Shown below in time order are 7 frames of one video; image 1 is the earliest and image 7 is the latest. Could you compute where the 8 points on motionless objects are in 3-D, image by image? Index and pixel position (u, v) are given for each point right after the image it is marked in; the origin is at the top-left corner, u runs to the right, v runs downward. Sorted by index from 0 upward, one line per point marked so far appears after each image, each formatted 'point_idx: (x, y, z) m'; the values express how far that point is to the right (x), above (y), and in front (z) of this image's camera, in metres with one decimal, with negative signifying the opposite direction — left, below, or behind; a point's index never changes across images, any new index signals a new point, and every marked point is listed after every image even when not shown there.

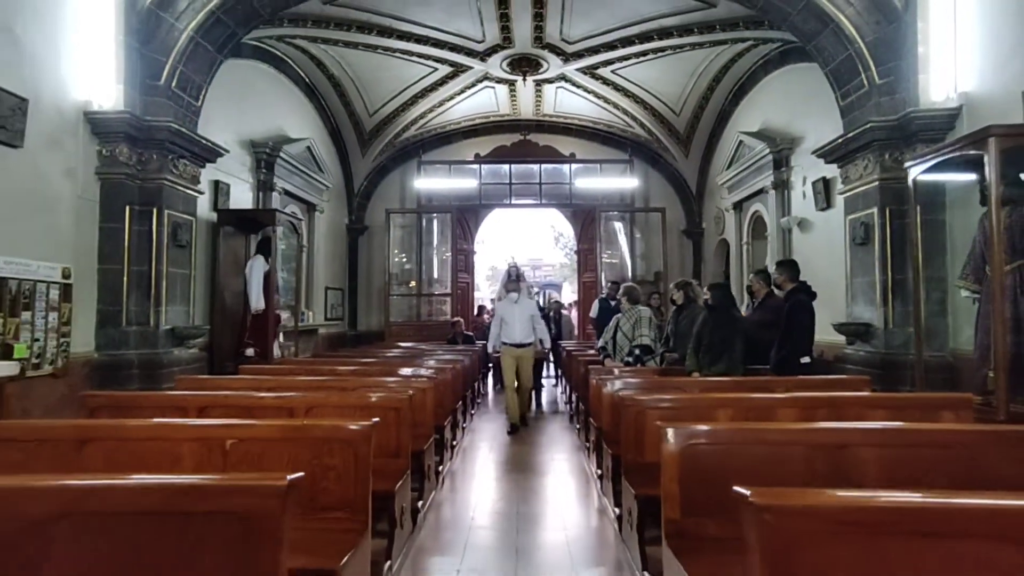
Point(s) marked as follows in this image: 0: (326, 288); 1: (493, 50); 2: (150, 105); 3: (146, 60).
0: (-3.8, 0.0, +11.5) m
1: (-0.3, +4.1, +9.6) m
2: (-3.8, +1.9, +5.9) m
3: (-3.8, +2.4, +5.9) m
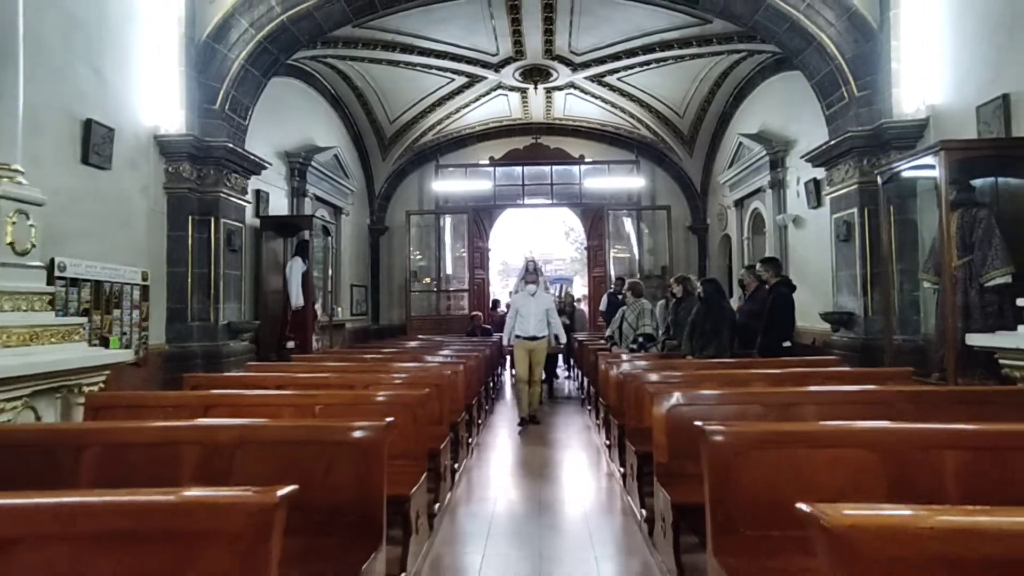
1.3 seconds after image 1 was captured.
0: (-3.5, +0.1, +12.3) m
1: (-0.1, +4.1, +10.3) m
2: (-3.6, +1.9, +6.7) m
3: (-3.7, +2.4, +6.7) m
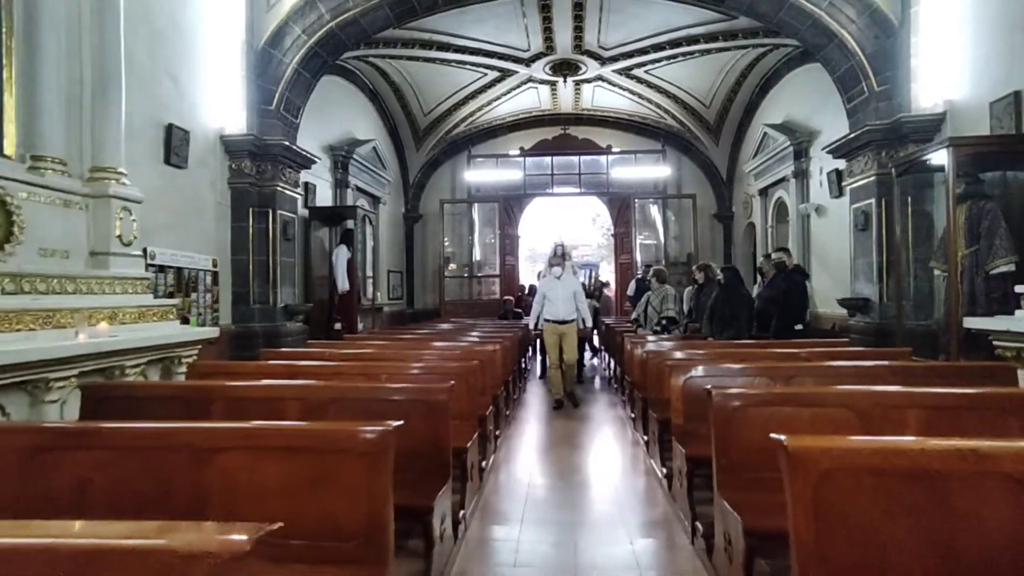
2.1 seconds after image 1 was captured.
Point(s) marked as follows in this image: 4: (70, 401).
0: (-2.9, +0.4, +12.9) m
1: (+0.5, +4.4, +10.7) m
2: (-3.2, +2.1, +7.3) m
3: (-3.3, +2.6, +7.3) m
4: (-2.8, -0.7, +3.6) m
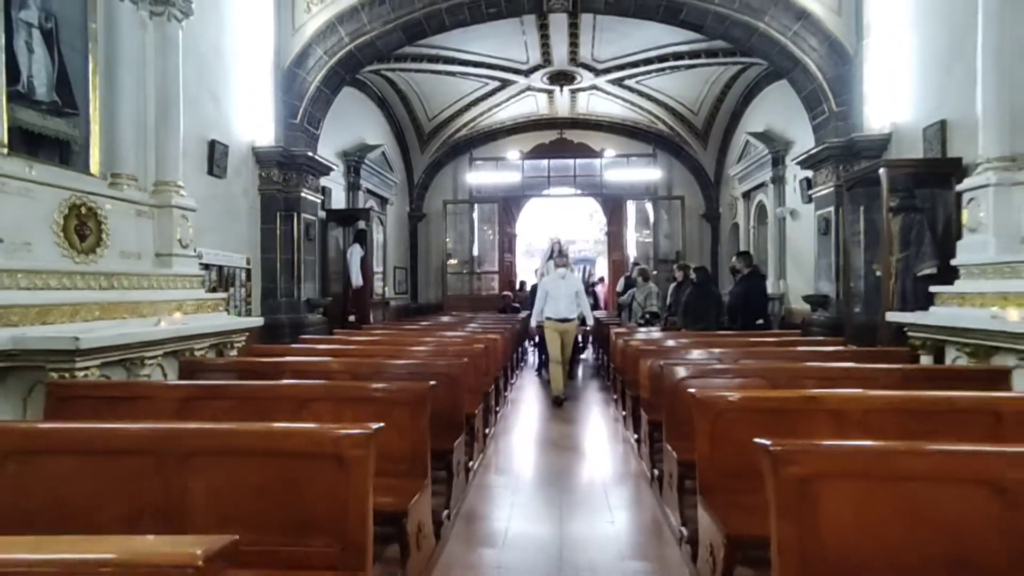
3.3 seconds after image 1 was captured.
0: (-2.9, +0.5, +13.8) m
1: (+0.5, +4.5, +11.5) m
2: (-3.2, +2.2, +8.1) m
3: (-3.3, +2.7, +8.1) m
4: (-2.8, -0.6, +4.5) m
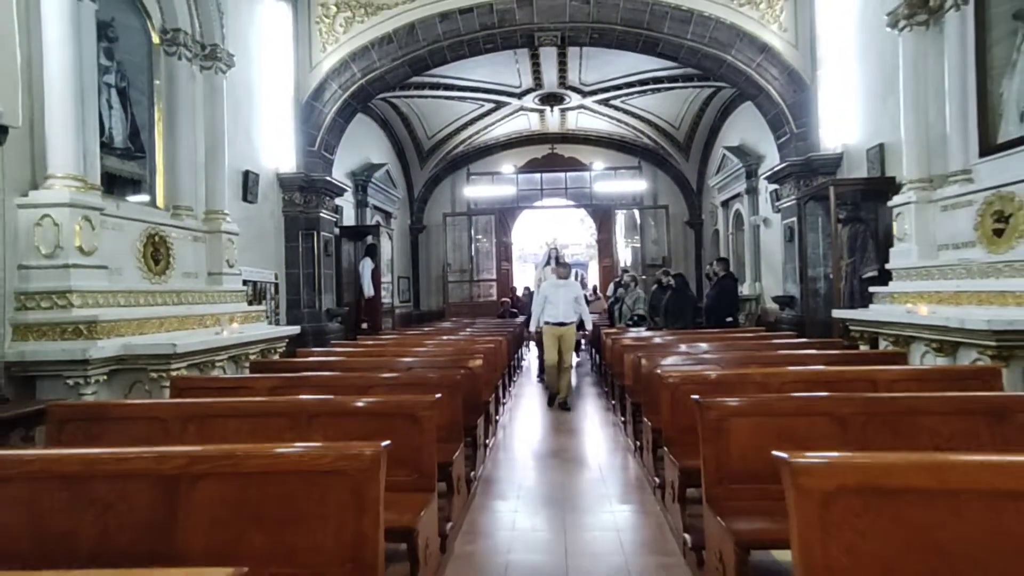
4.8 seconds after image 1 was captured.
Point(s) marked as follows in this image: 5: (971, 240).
0: (-3.0, +0.3, +14.7) m
1: (+0.4, +4.3, +12.4) m
2: (-3.2, +2.0, +9.0) m
3: (-3.3, +2.5, +9.0) m
4: (-2.8, -0.8, +5.4) m
5: (+4.2, +0.4, +5.2) m
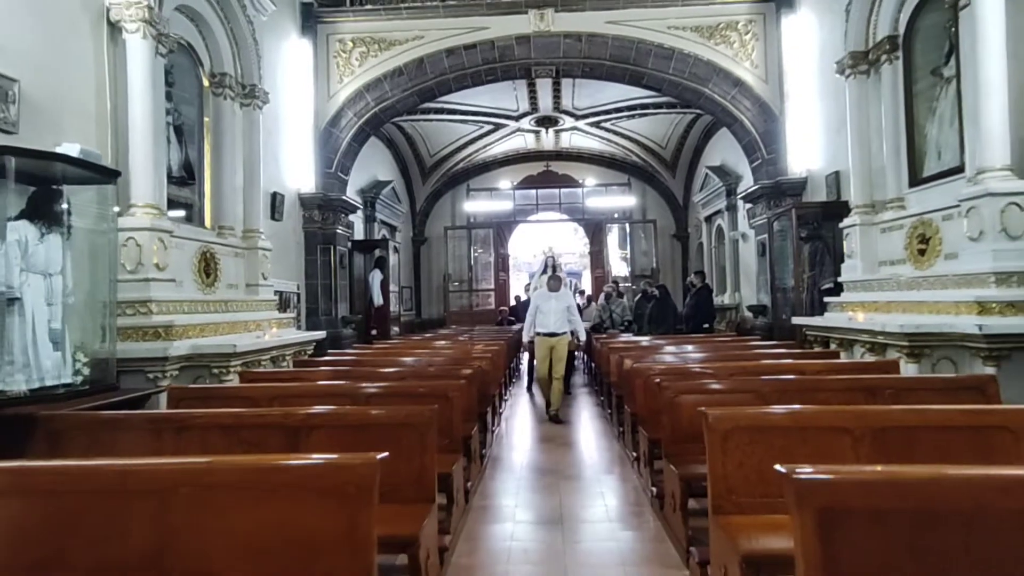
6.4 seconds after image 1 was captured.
0: (-3.0, 0.0, +15.5) m
1: (+0.3, +4.1, +13.4) m
2: (-3.3, +1.8, +9.9) m
3: (-3.3, +2.3, +9.9) m
4: (-2.7, -0.9, +6.2) m
5: (+4.3, +0.3, +6.1) m
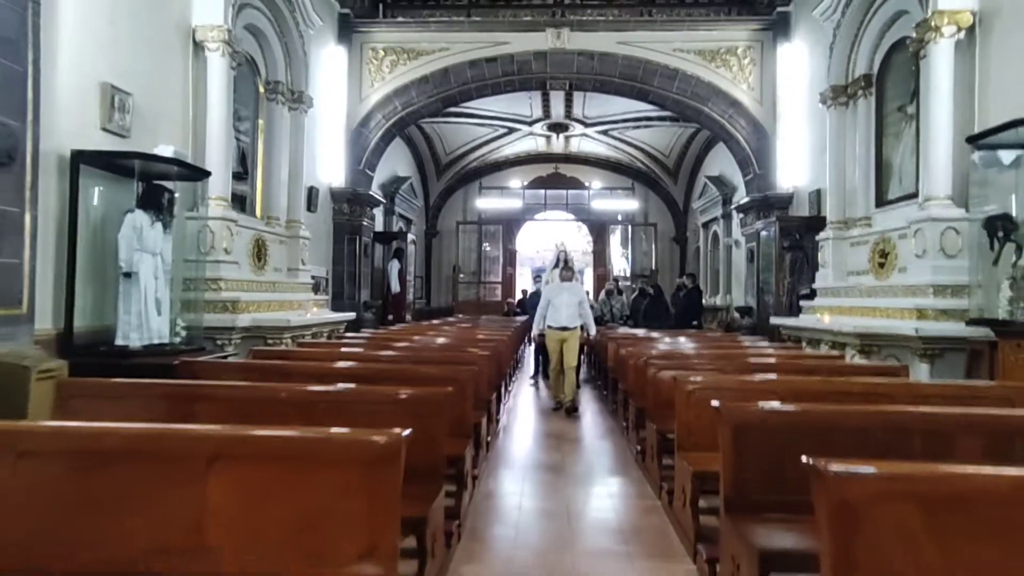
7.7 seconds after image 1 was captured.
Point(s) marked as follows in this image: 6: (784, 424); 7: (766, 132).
0: (-2.8, +0.3, +16.4) m
1: (+0.7, +4.3, +14.3) m
2: (-3.0, +2.1, +10.8) m
3: (-3.1, +2.6, +10.8) m
4: (-2.6, -0.7, +7.2) m
5: (+4.4, +0.2, +7.0) m
6: (+1.2, -0.6, +2.5) m
7: (+4.7, +2.9, +10.4) m
